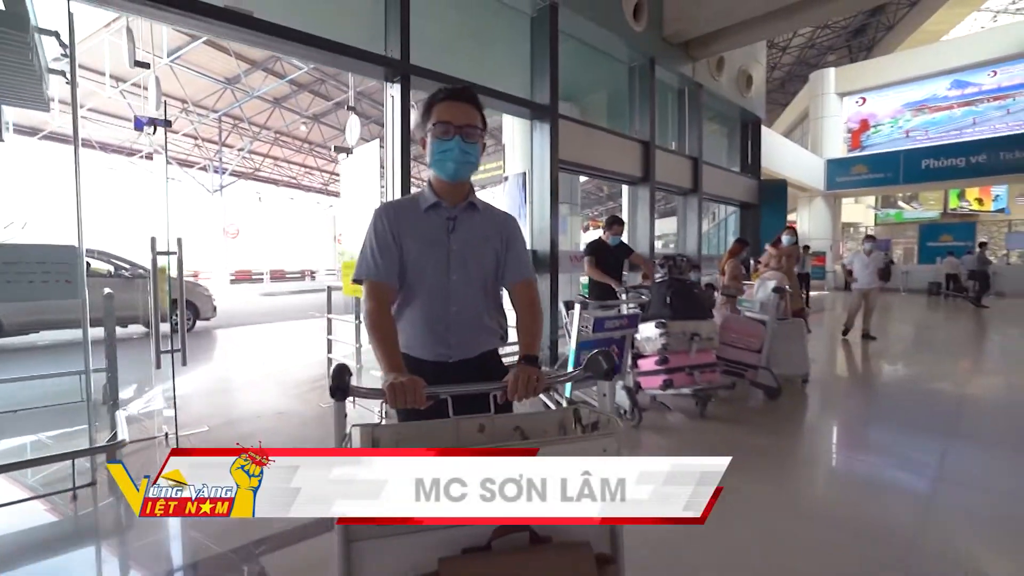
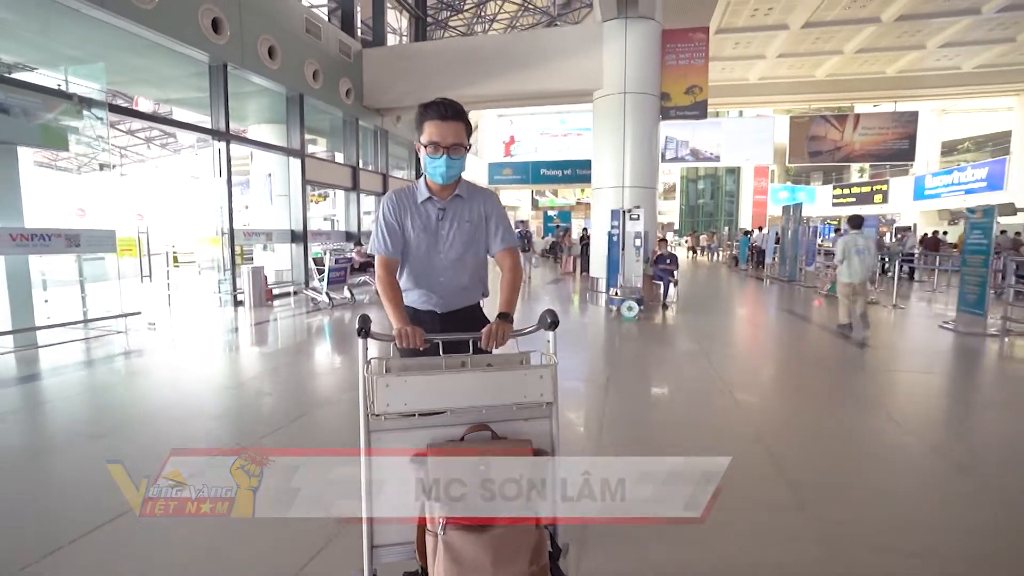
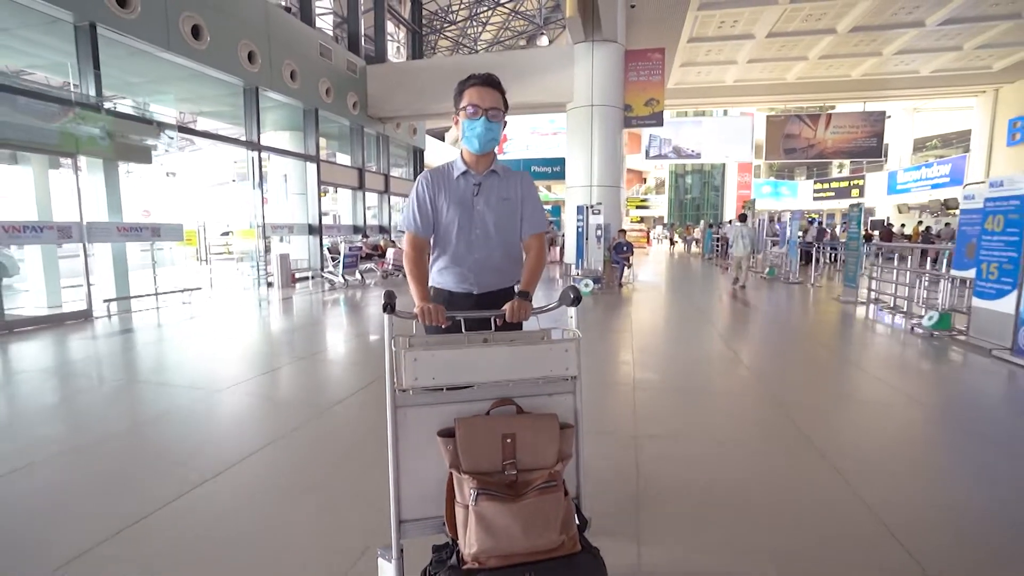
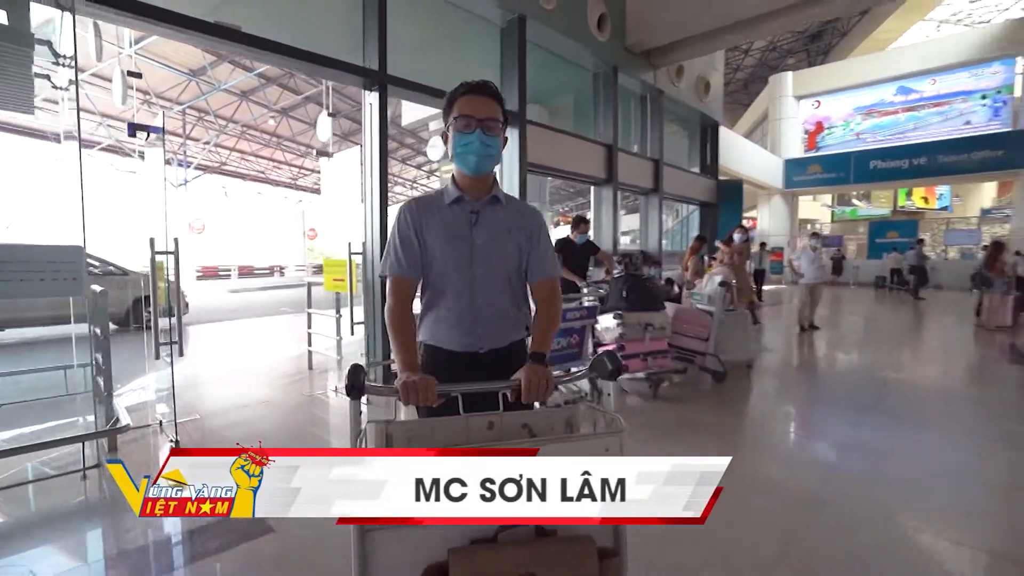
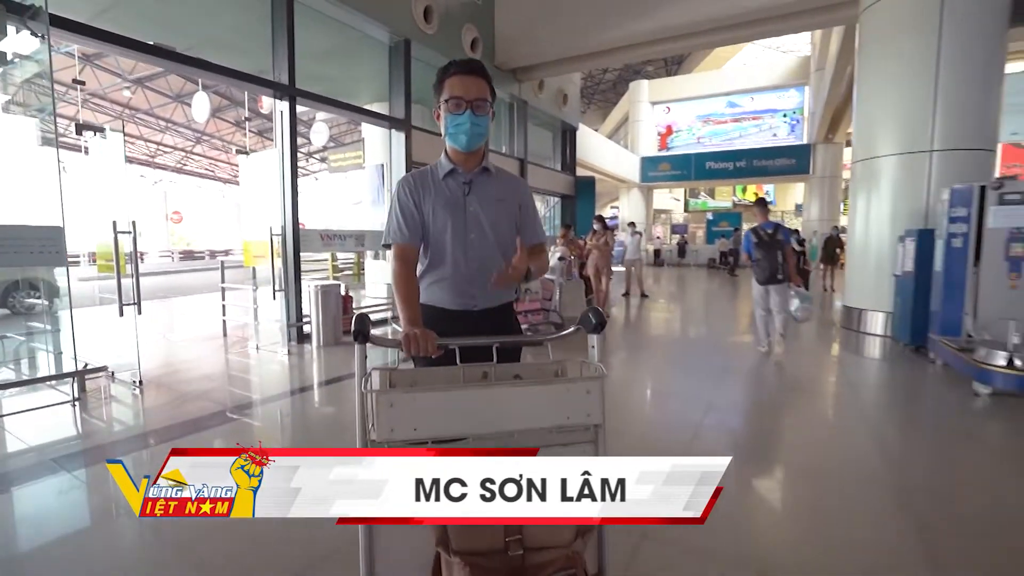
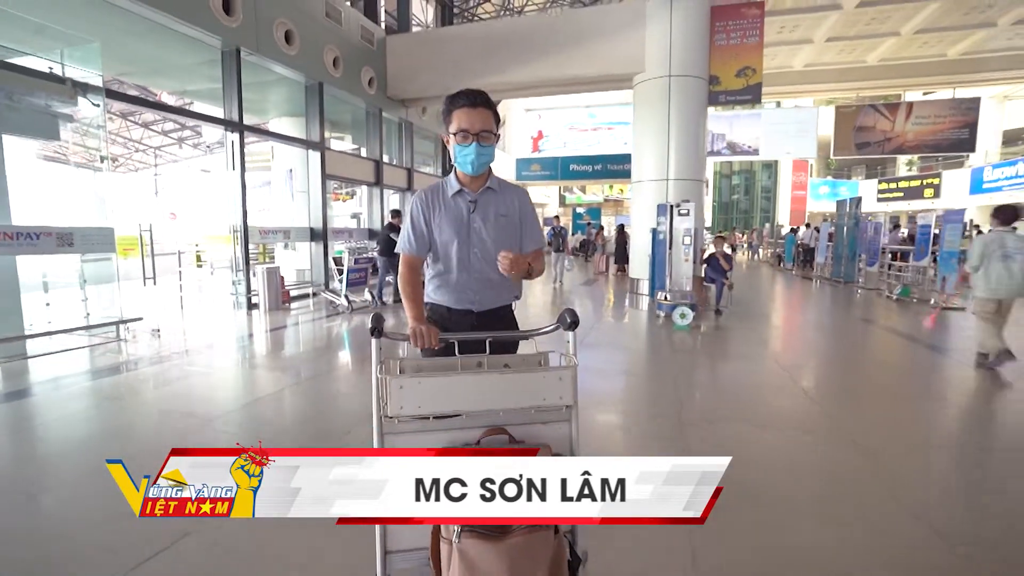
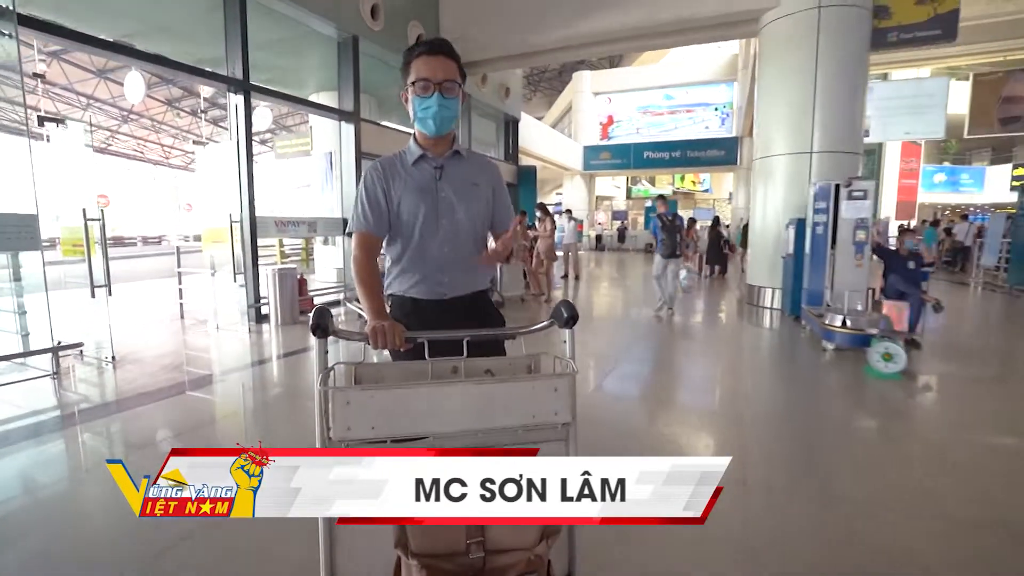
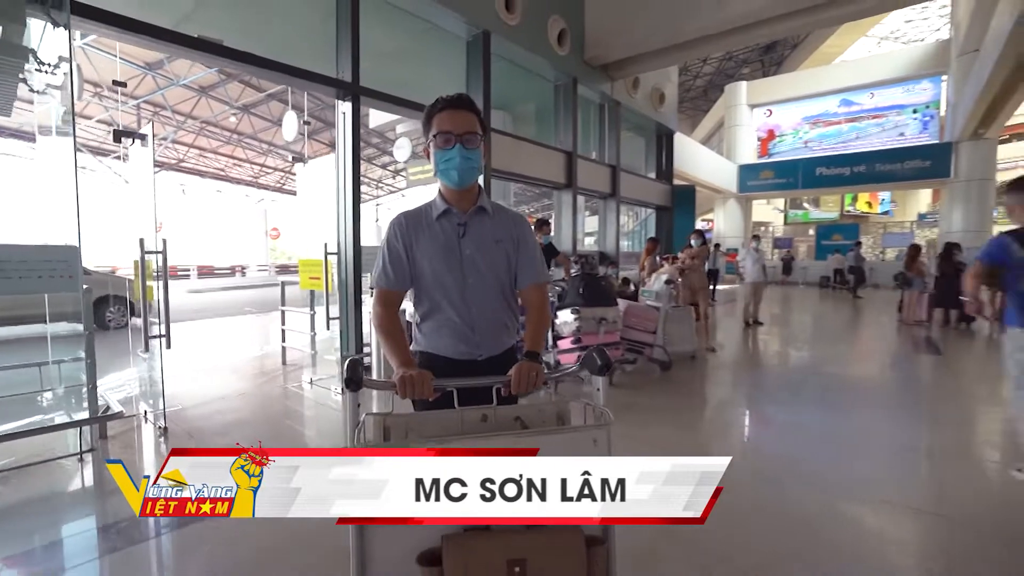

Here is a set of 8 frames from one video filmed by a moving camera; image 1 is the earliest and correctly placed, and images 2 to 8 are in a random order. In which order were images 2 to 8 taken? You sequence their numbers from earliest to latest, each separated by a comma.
4, 8, 5, 7, 6, 2, 3
